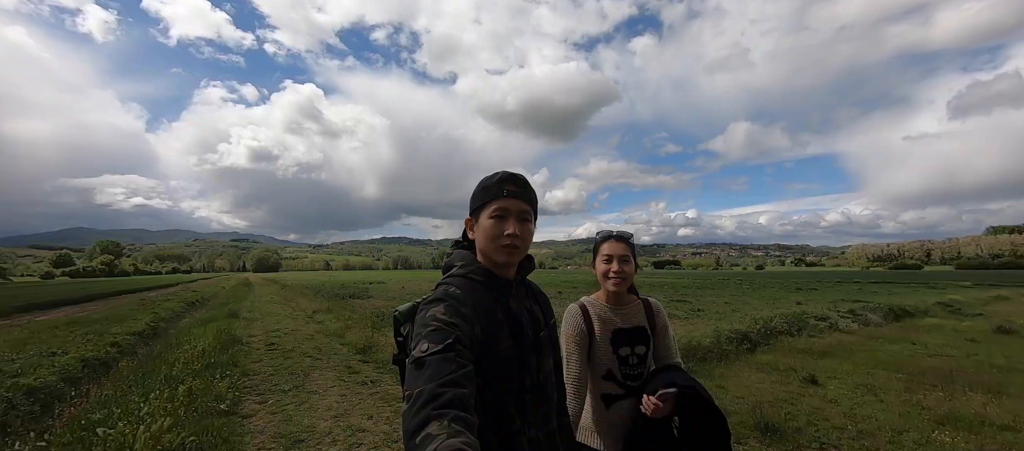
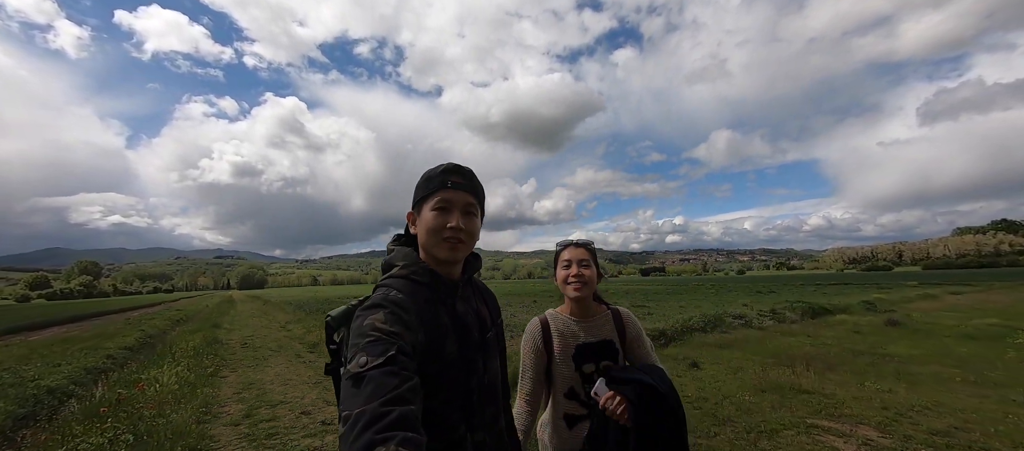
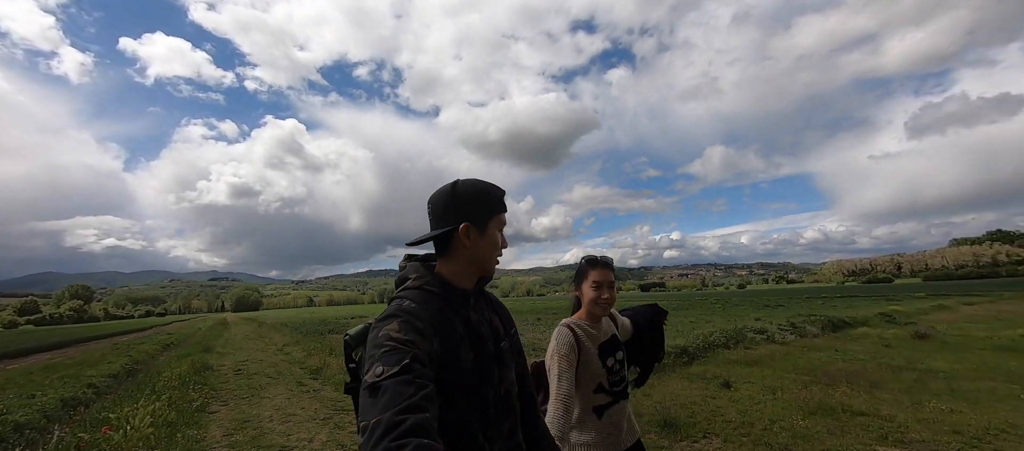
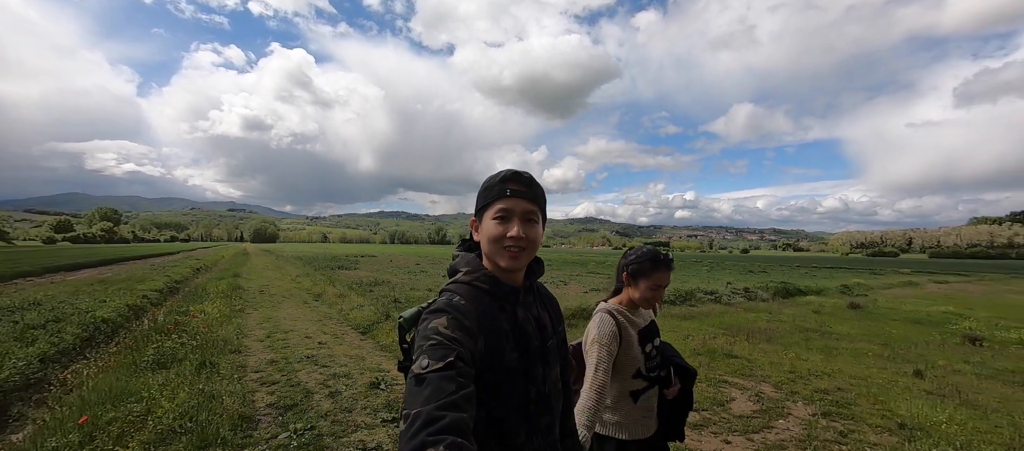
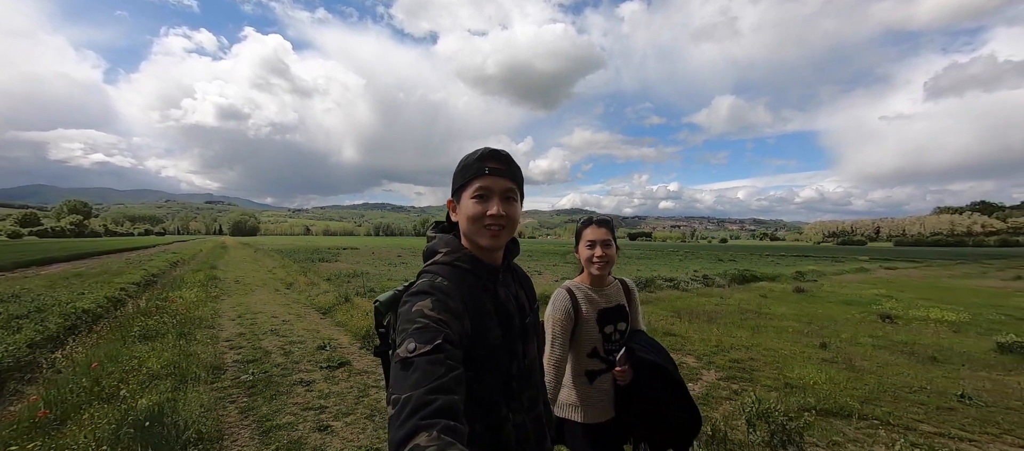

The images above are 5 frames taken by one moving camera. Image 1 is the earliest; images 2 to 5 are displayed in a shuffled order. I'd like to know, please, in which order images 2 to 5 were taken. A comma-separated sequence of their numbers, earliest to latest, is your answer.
3, 2, 4, 5
